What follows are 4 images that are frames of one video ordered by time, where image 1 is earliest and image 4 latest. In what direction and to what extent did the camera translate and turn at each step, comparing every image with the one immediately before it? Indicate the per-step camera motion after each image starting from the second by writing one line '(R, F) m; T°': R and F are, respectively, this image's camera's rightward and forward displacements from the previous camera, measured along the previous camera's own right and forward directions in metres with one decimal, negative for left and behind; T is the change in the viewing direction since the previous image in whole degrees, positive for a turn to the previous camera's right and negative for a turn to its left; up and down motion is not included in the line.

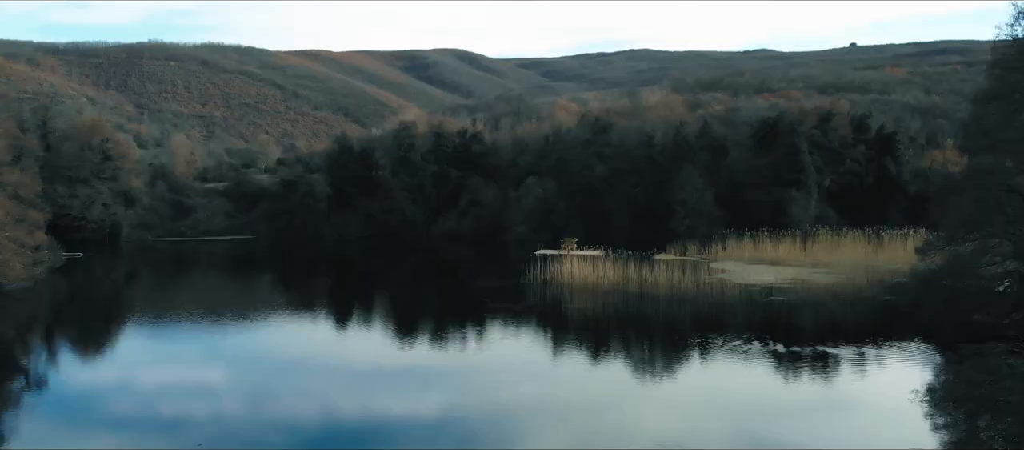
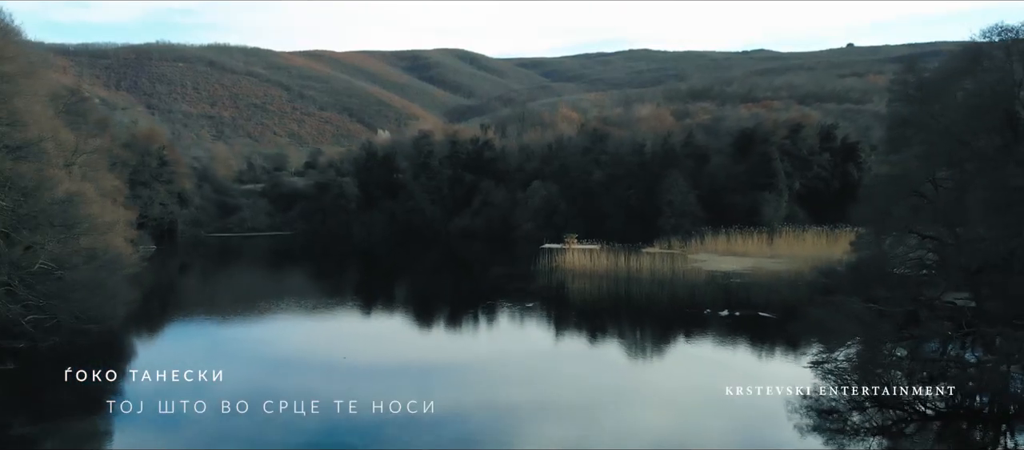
(-0.3, -4.0) m; 0°
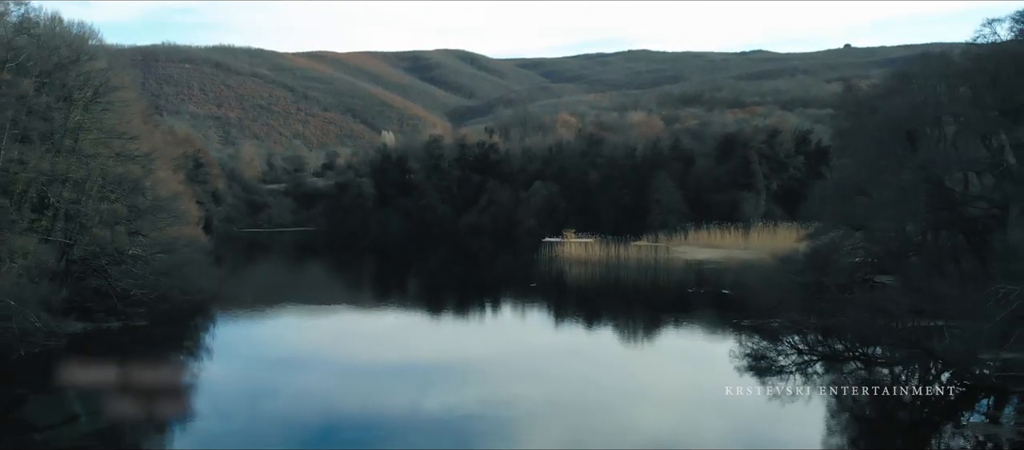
(-0.2, -3.3) m; 0°
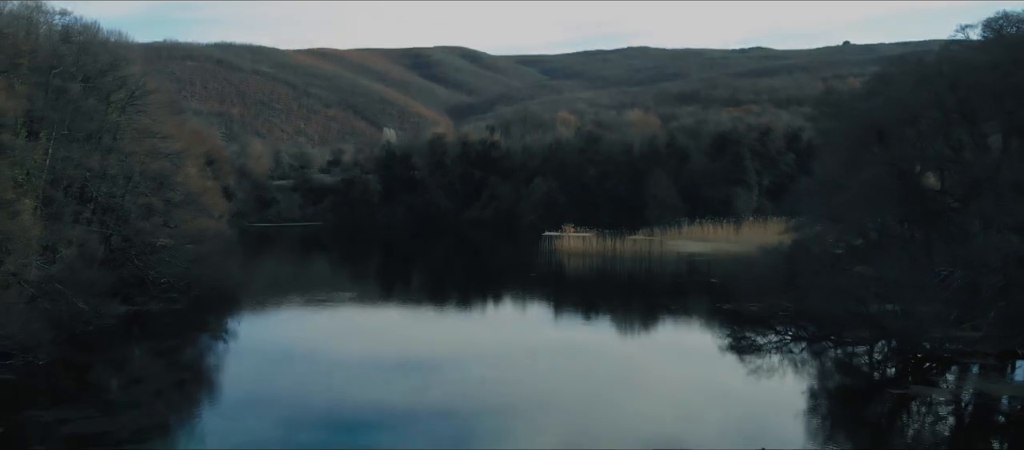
(0.0, -1.3) m; 0°
